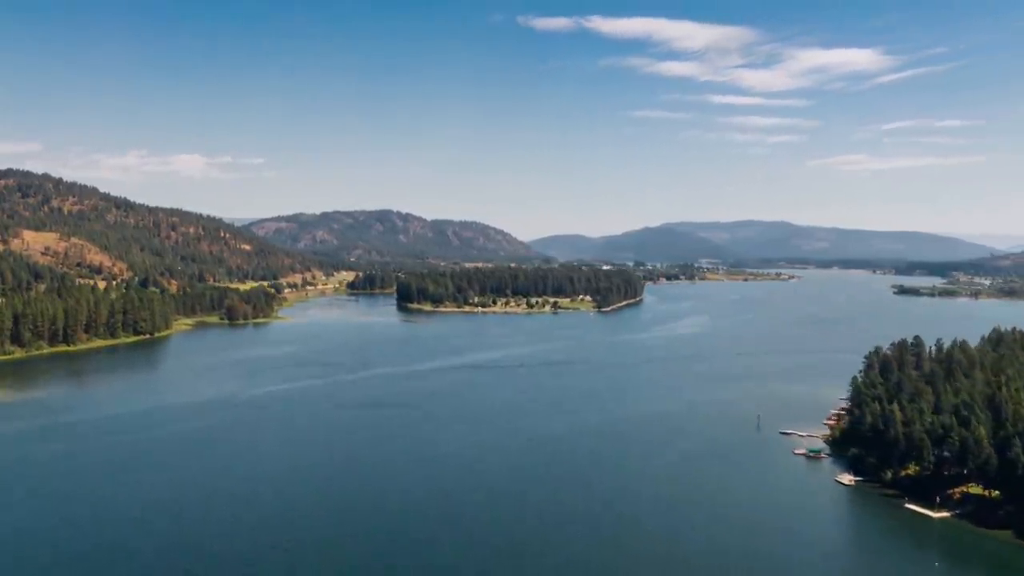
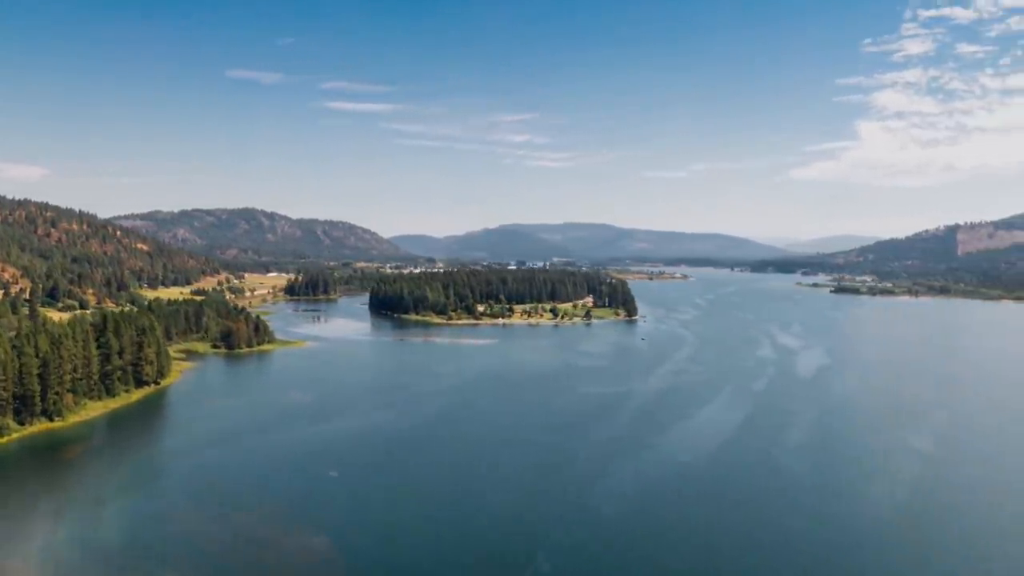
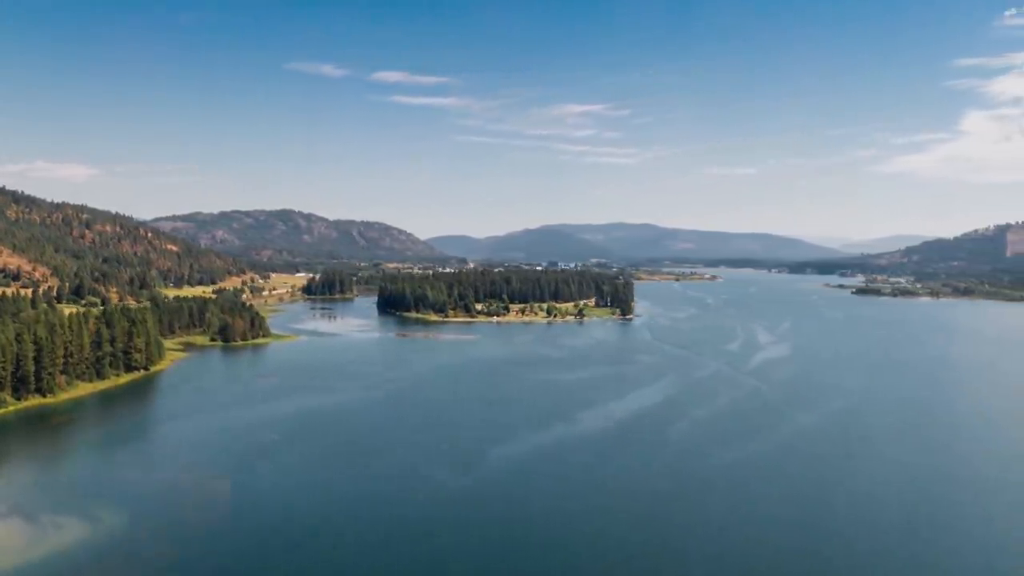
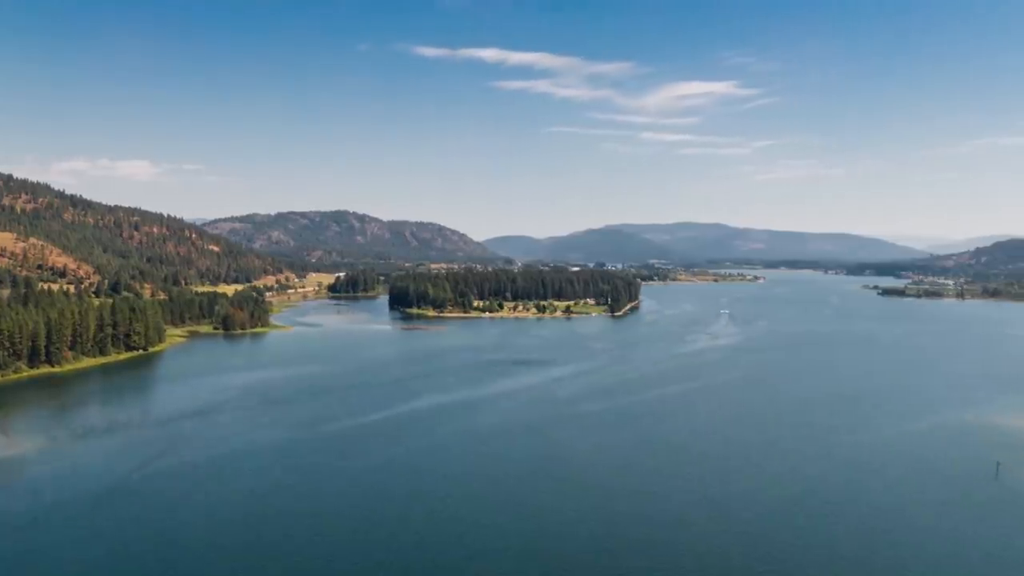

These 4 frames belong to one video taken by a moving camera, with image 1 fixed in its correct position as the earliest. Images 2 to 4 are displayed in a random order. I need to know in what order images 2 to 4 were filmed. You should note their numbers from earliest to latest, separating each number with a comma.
4, 3, 2
